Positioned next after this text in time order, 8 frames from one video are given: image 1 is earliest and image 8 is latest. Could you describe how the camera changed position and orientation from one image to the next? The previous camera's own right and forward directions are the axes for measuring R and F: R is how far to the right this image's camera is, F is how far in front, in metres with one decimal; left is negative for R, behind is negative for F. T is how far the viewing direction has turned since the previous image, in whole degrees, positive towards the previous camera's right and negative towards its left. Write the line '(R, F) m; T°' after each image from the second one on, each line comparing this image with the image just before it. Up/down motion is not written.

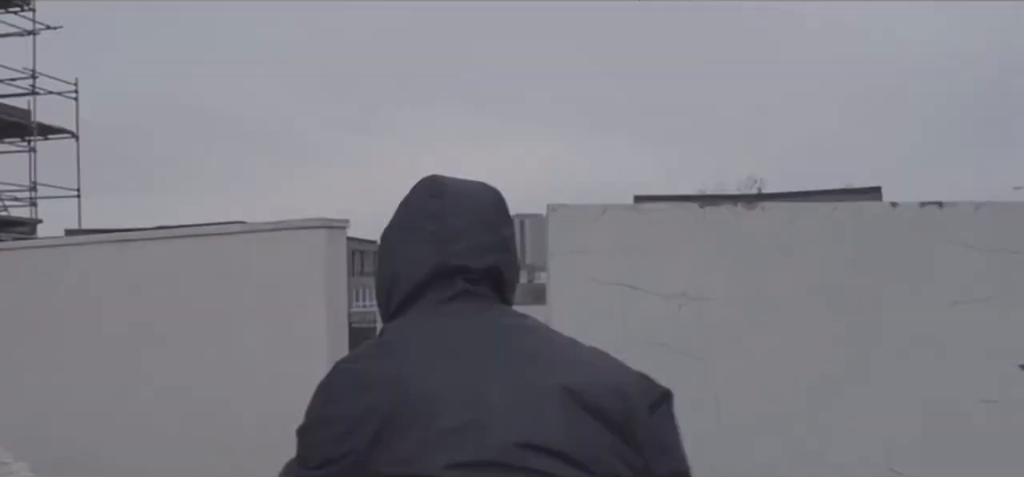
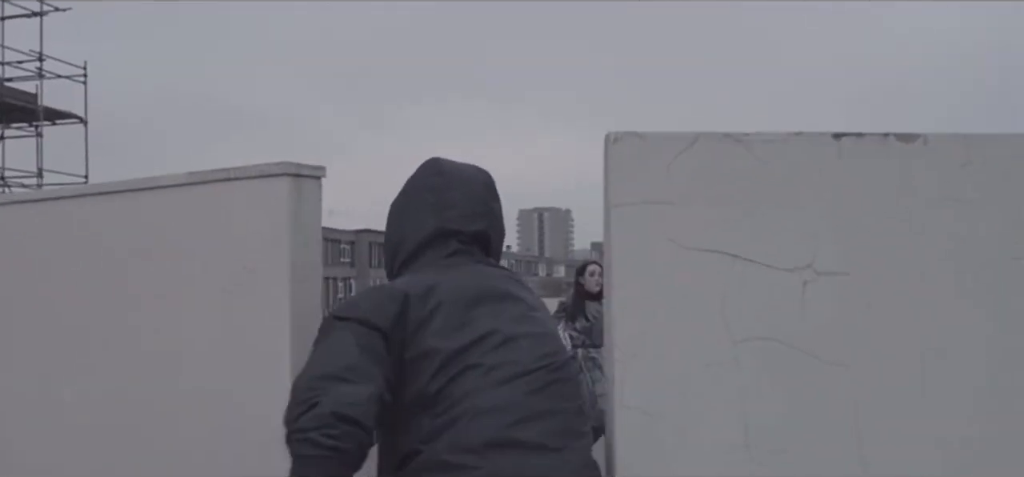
(-0.2, +0.5) m; 0°
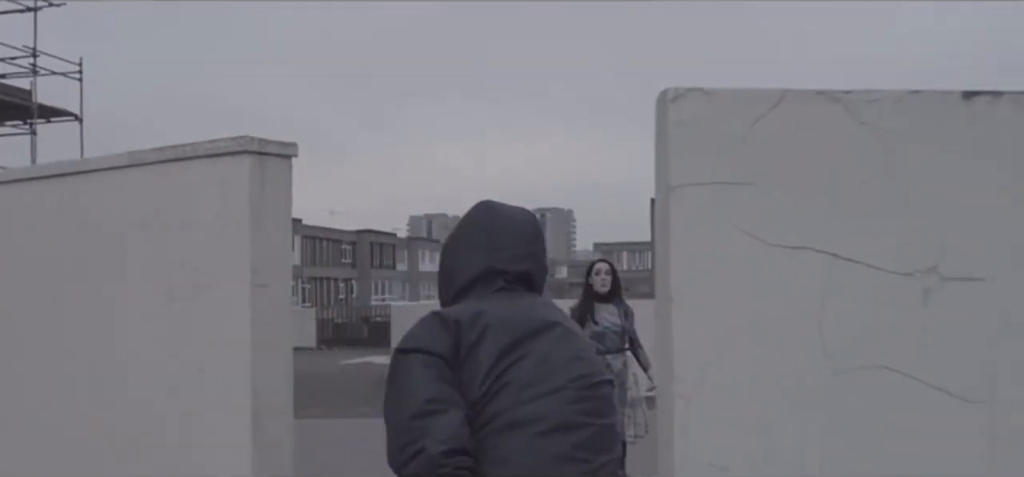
(-0.1, +0.5) m; 0°
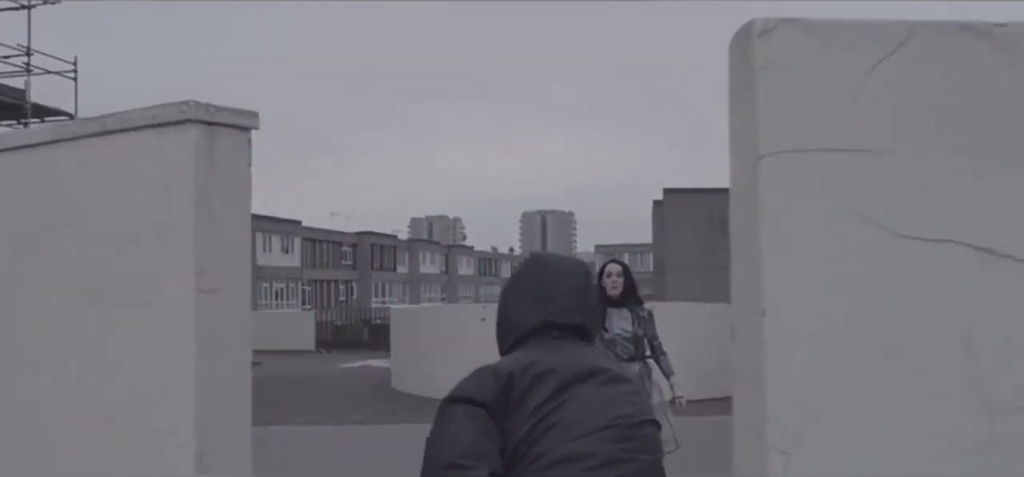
(0.0, +0.3) m; 0°
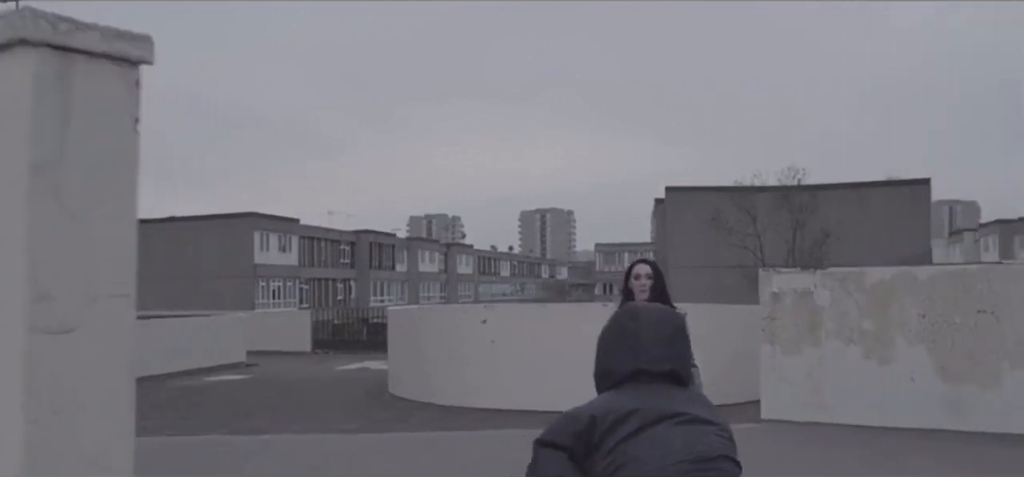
(0.0, +0.4) m; 0°
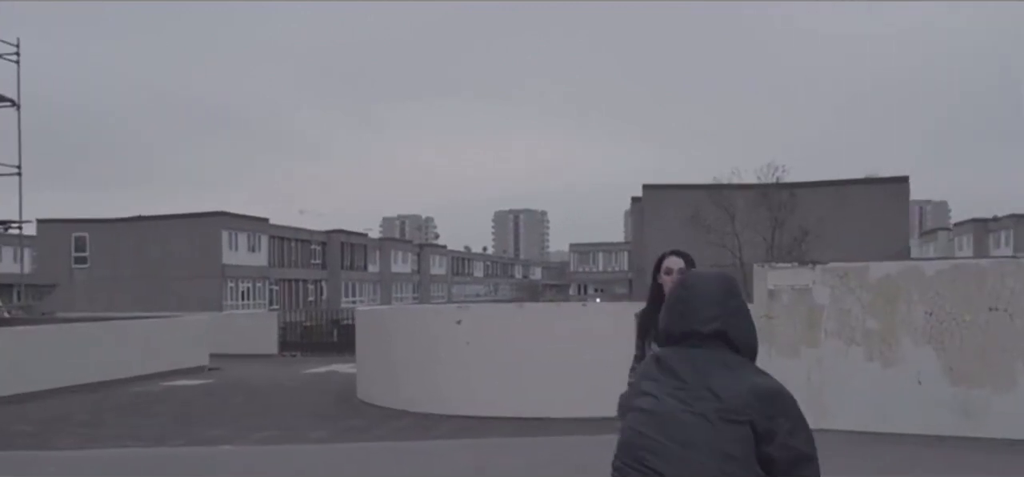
(0.0, +0.5) m; +2°
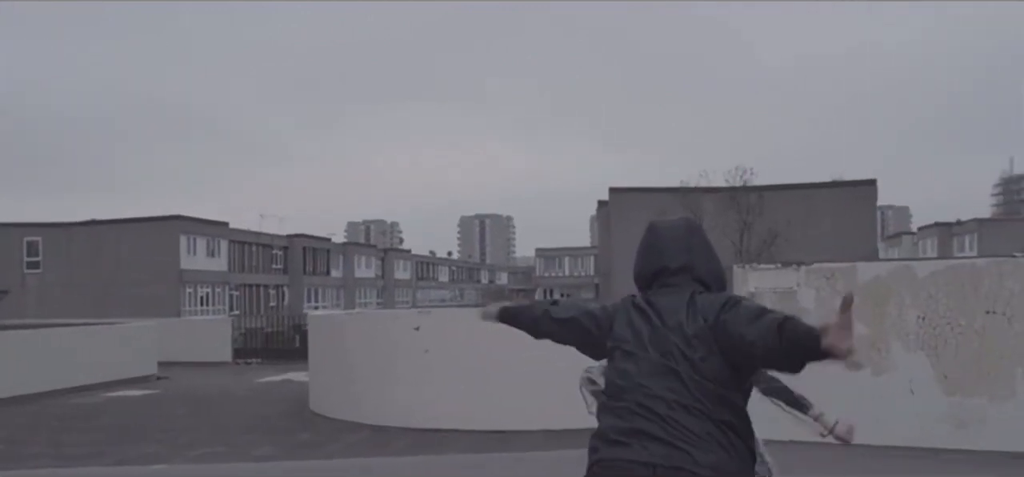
(0.0, +0.5) m; +2°
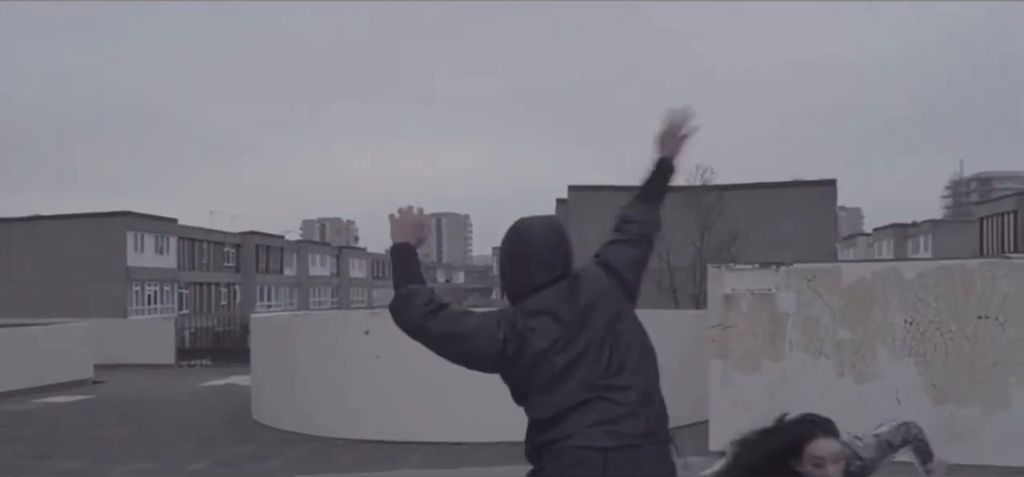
(0.0, +0.5) m; +2°
